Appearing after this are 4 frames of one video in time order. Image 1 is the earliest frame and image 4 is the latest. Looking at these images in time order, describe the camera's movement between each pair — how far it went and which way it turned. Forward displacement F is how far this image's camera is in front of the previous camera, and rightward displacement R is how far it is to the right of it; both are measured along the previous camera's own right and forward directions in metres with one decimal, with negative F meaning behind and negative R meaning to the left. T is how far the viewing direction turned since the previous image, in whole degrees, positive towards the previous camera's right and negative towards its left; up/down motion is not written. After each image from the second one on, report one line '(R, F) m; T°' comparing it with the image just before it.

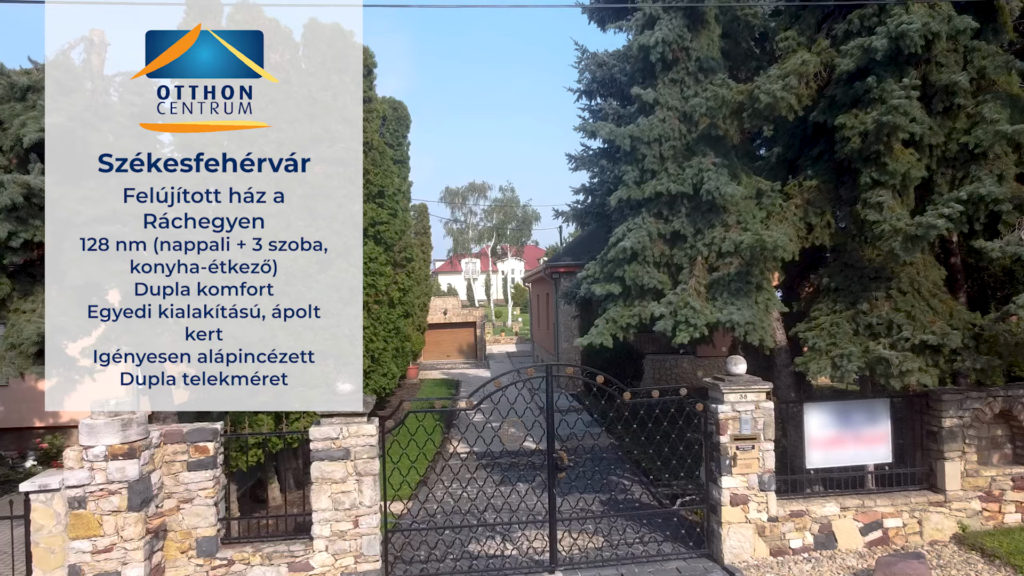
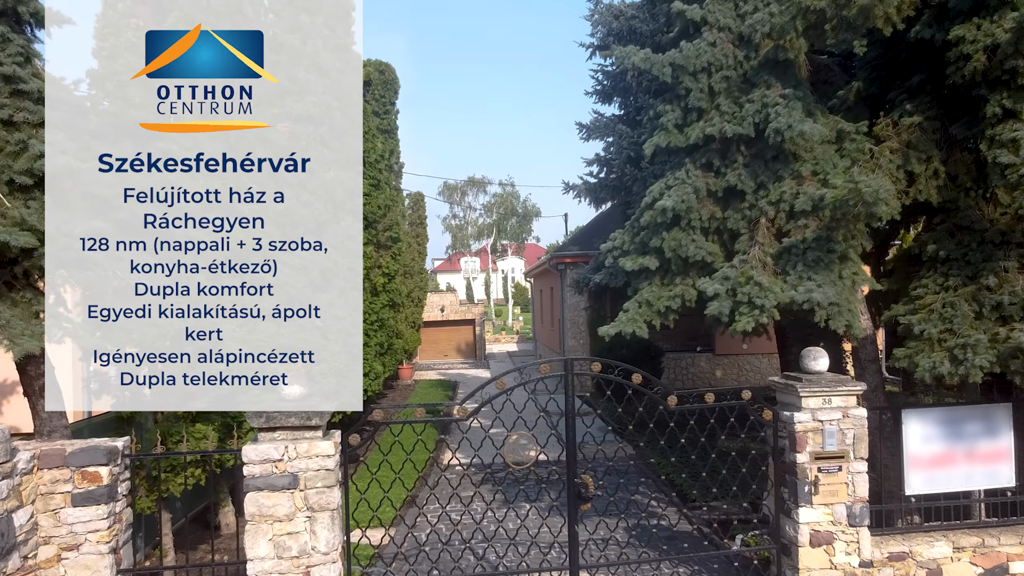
(0.0, +1.5) m; 0°
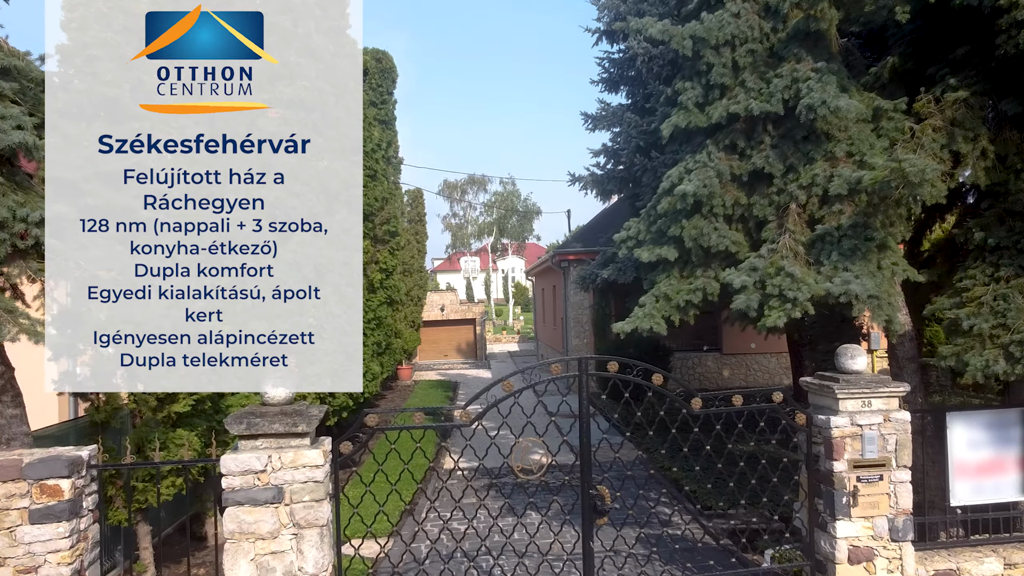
(0.0, +0.4) m; 0°
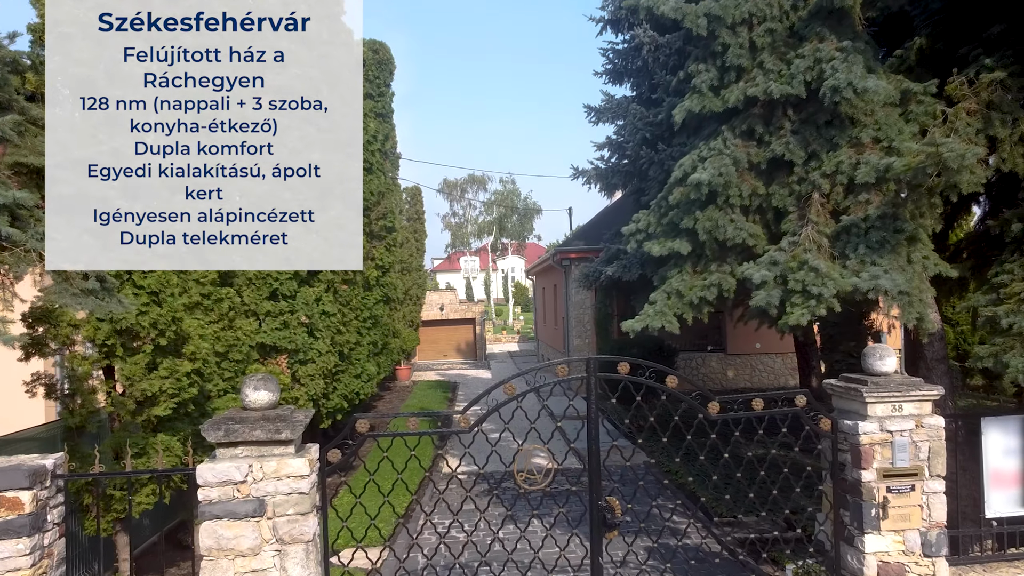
(0.0, +0.3) m; 0°
